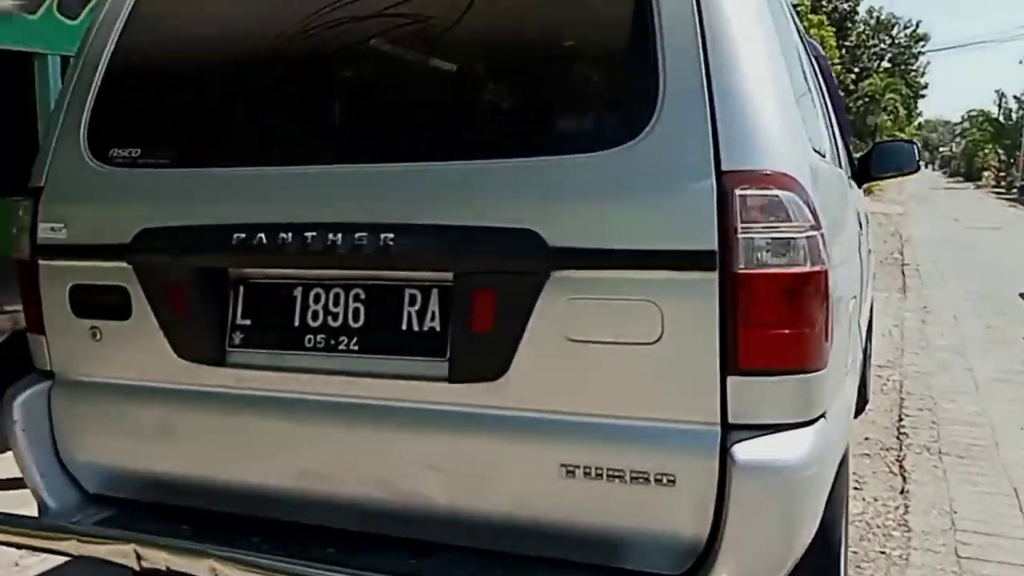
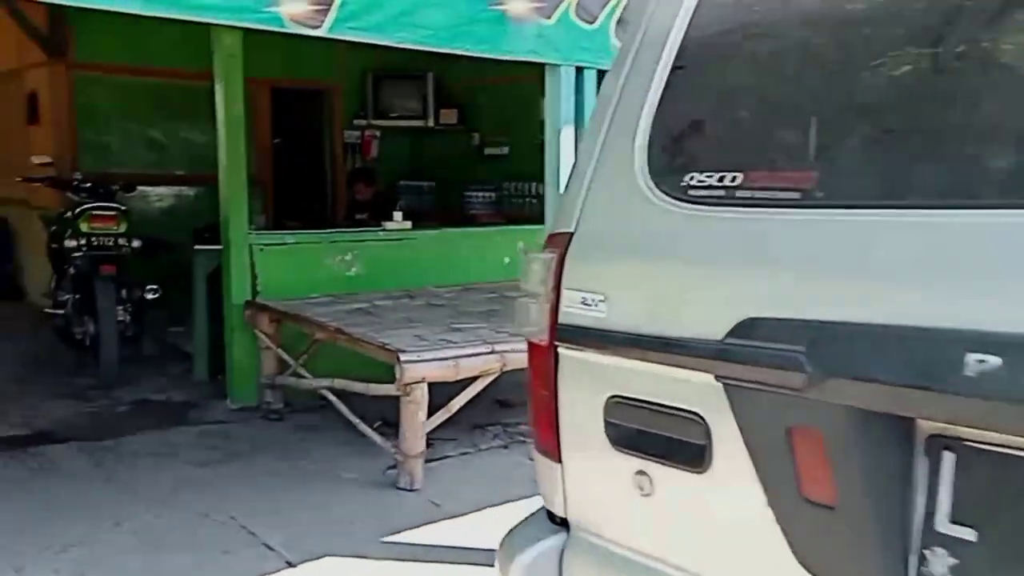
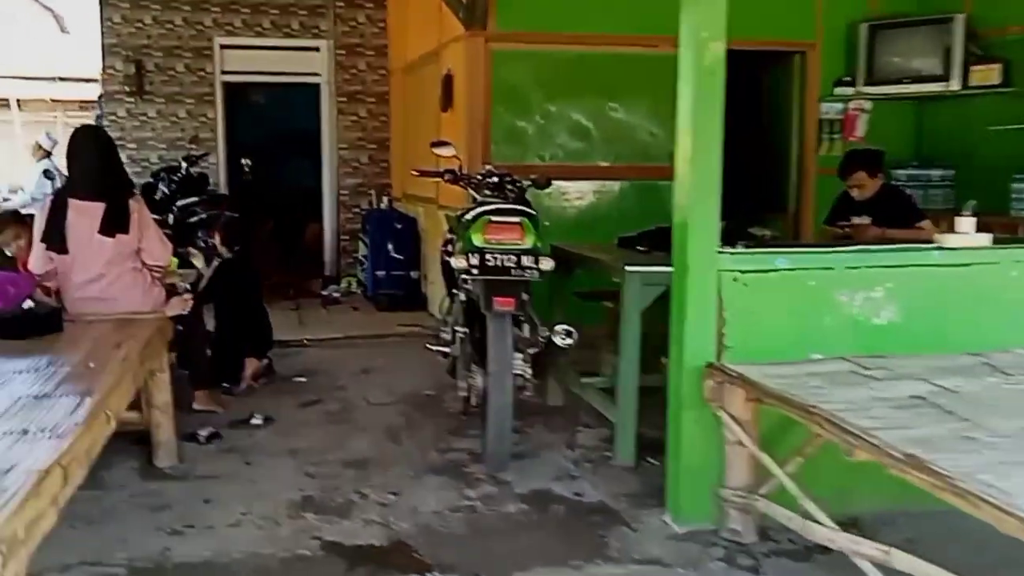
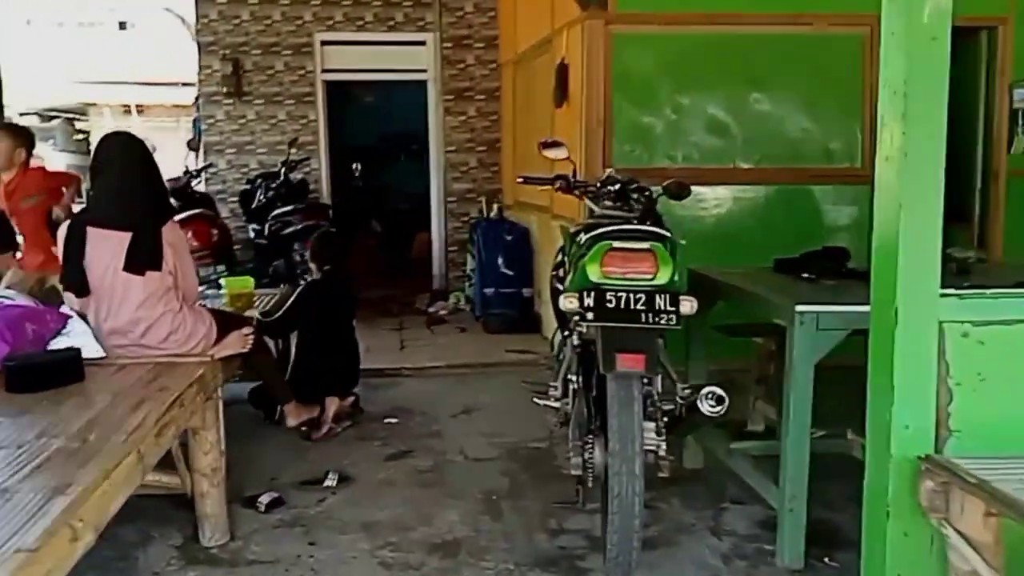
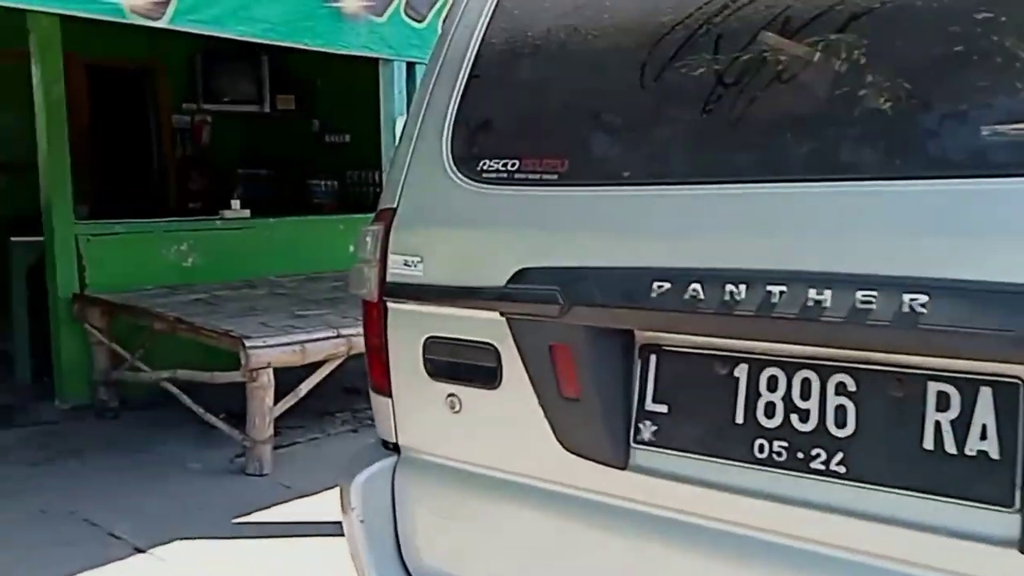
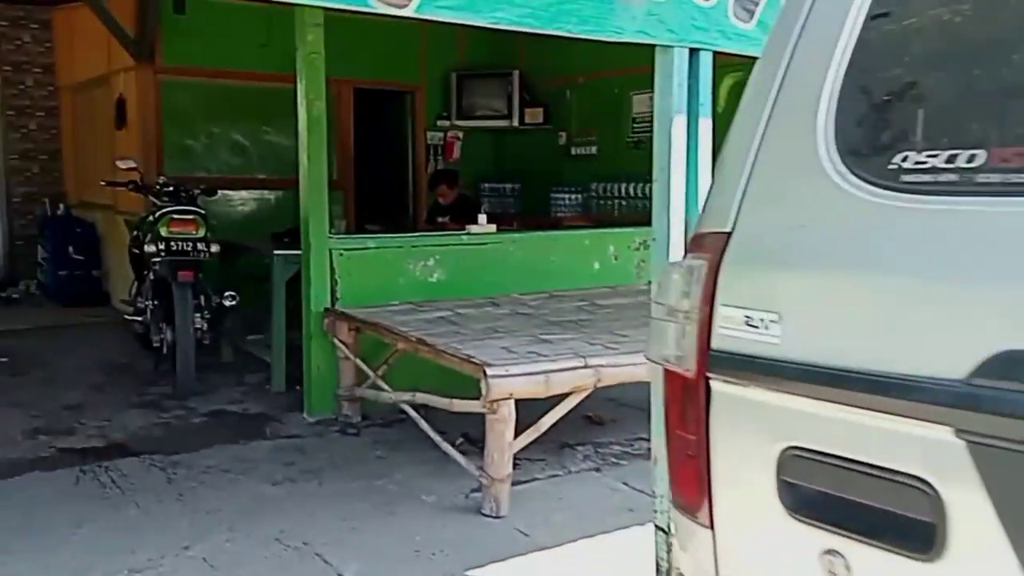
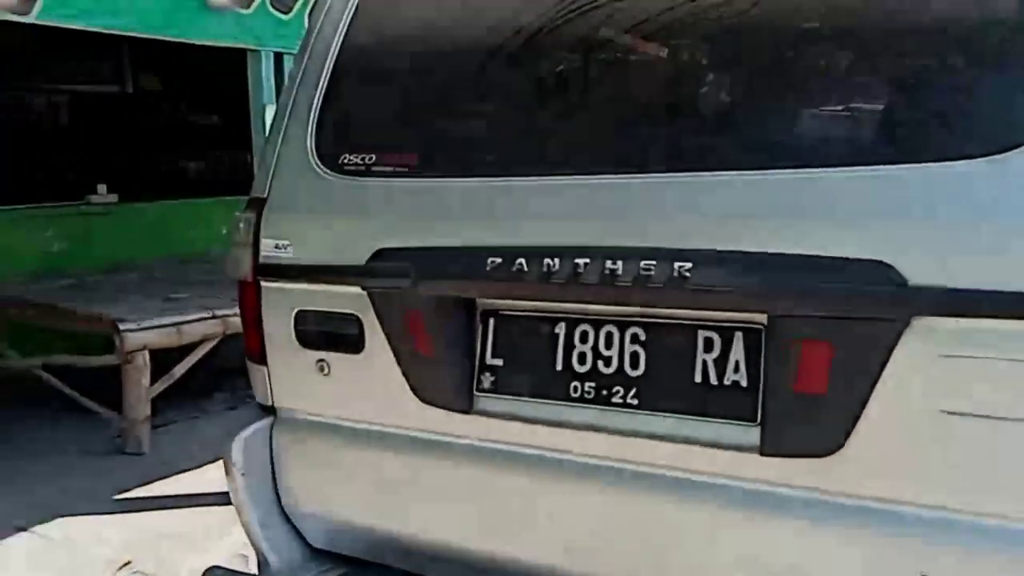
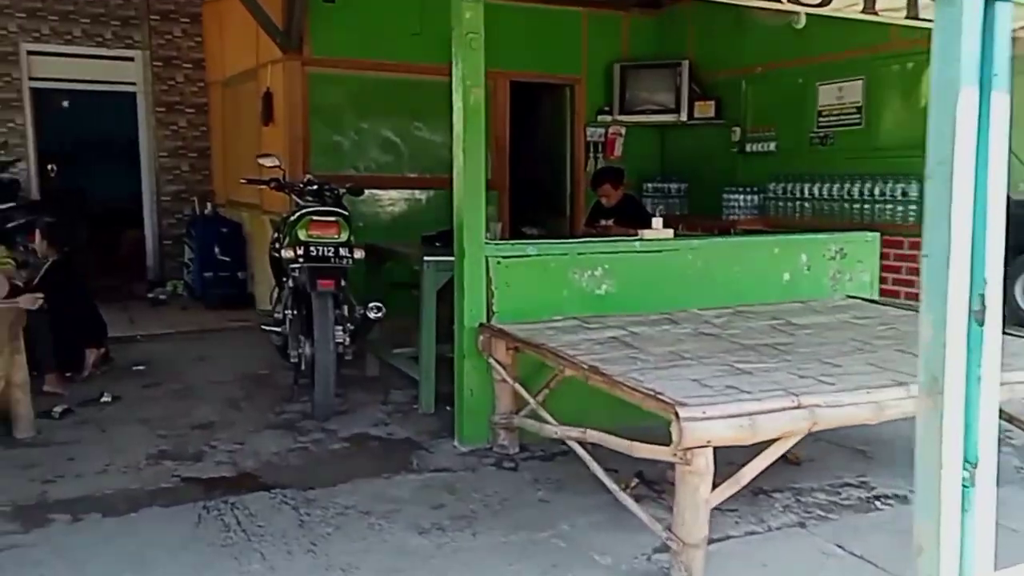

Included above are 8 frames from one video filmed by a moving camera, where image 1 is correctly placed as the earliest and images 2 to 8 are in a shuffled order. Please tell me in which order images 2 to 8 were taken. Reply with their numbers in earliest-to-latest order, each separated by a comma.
7, 5, 2, 6, 8, 3, 4
